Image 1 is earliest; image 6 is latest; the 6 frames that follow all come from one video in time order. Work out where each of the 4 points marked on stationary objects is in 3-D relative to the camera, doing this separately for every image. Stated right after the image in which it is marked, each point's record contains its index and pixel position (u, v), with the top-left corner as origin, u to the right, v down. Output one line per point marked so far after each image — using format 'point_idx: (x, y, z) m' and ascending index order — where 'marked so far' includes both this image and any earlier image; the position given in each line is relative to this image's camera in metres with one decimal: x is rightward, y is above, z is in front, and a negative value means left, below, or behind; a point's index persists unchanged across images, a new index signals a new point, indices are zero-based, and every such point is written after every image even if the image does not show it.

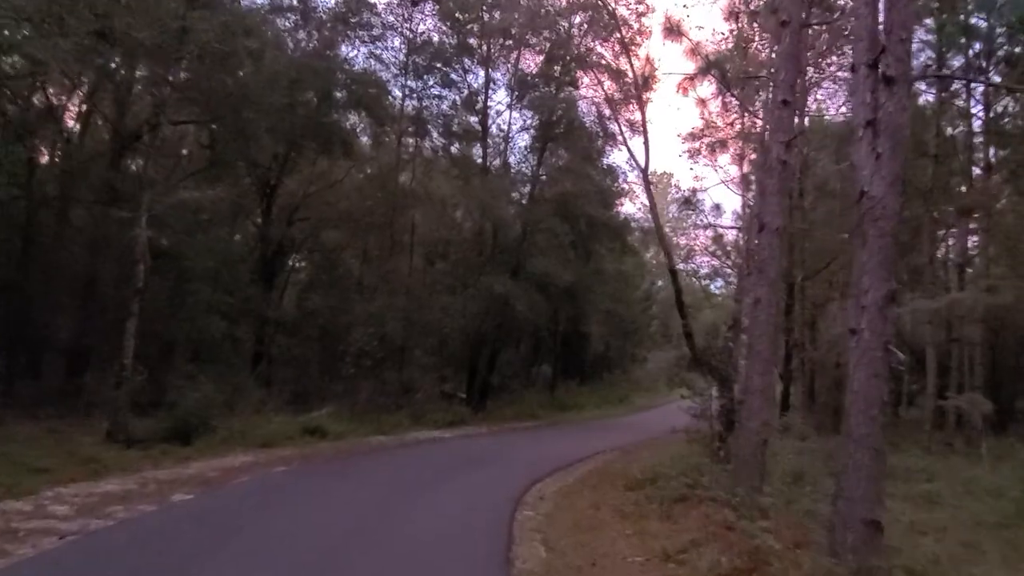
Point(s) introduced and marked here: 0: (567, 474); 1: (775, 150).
0: (+1.2, -4.1, +15.7) m
1: (+3.9, +2.1, +10.7) m
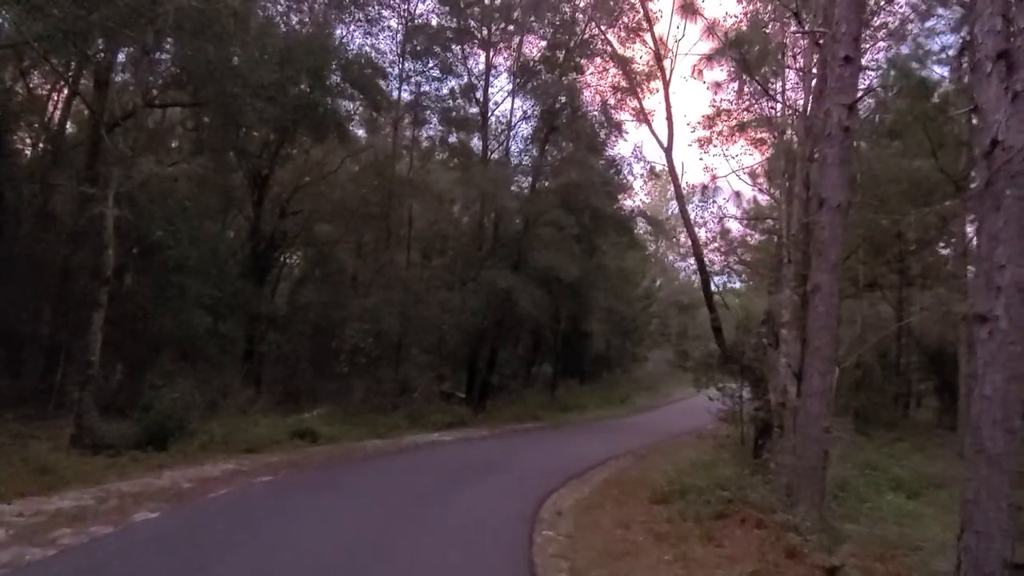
0: (+1.4, -3.9, +14.3) m
1: (+4.2, +2.2, +9.3) m
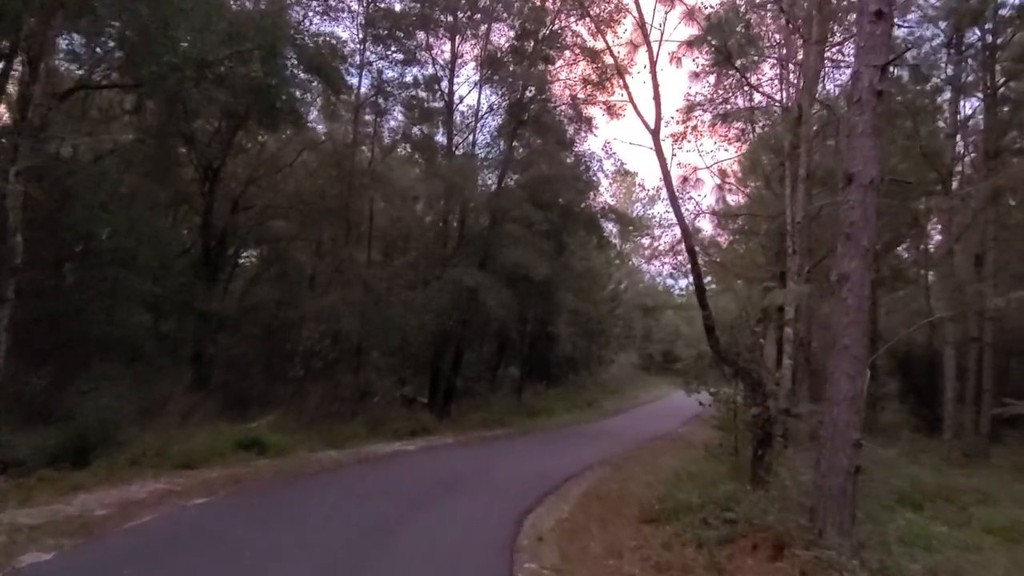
0: (+0.9, -3.8, +12.9) m
1: (+3.9, +2.3, +8.1) m
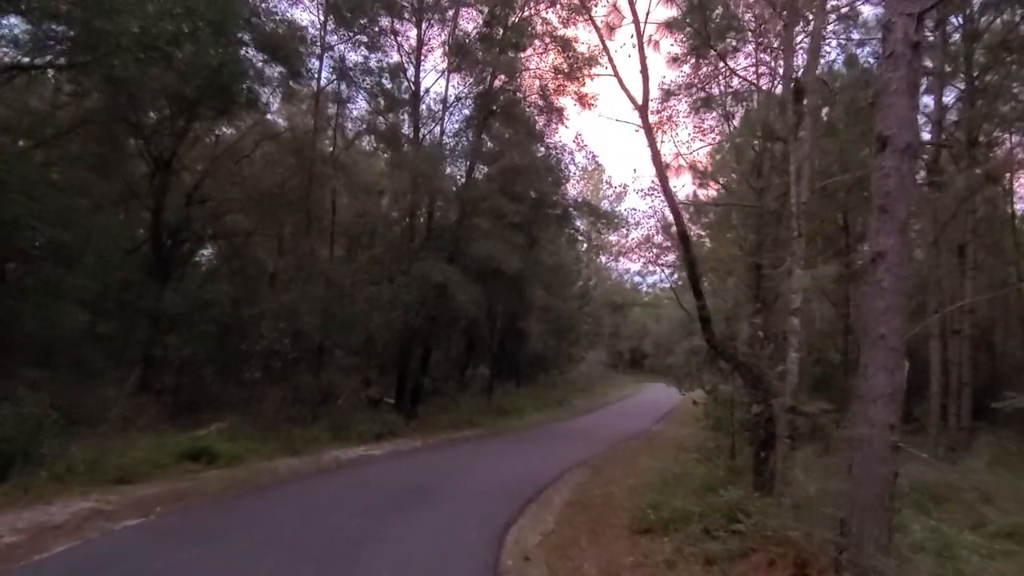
0: (+0.5, -3.6, +11.8) m
1: (+3.8, +2.5, +7.1) m
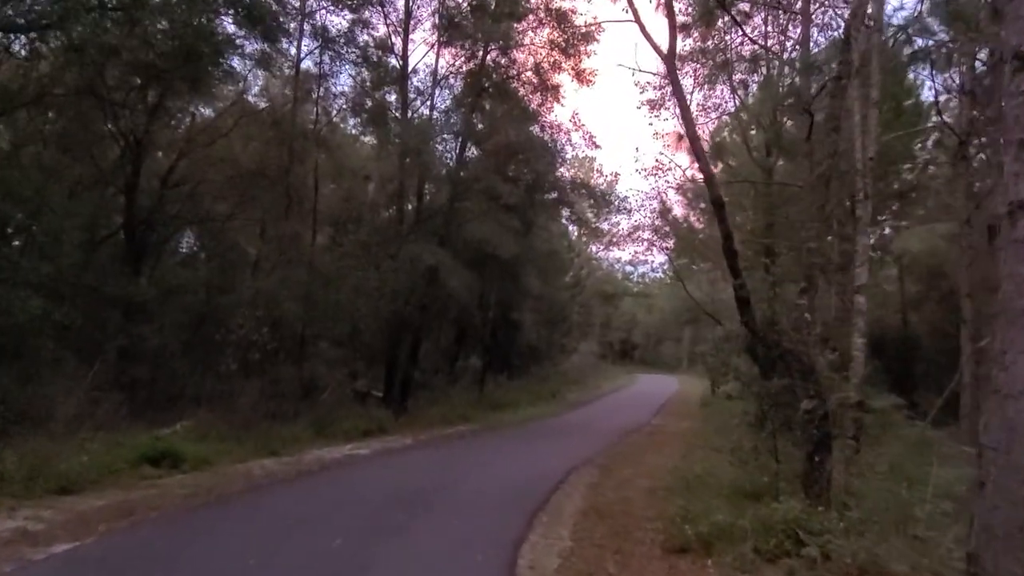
0: (+0.6, -3.3, +10.3) m
1: (+3.9, +2.8, +5.6) m
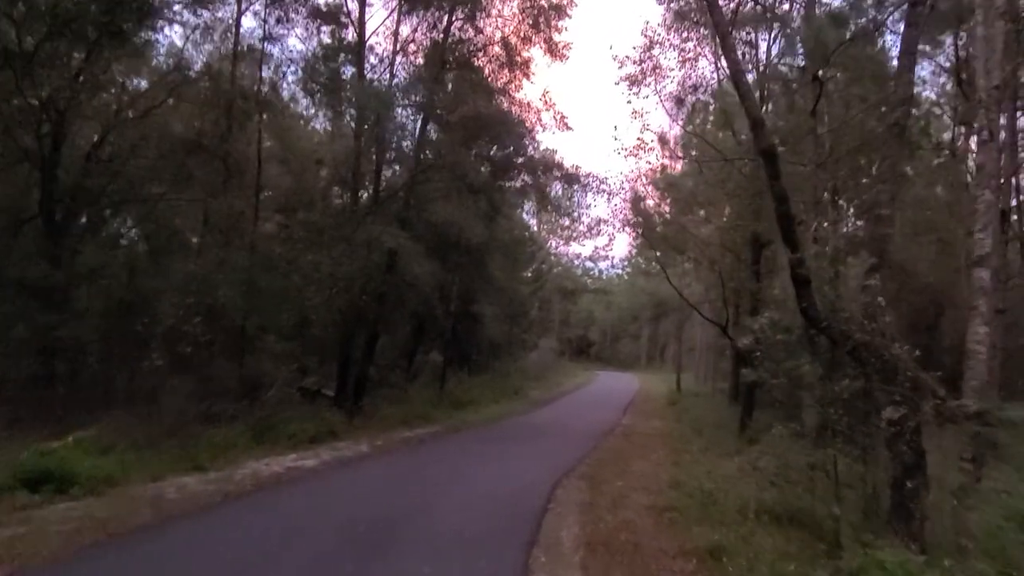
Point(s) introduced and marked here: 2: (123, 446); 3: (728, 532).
0: (+0.5, -3.0, +8.0) m
1: (+4.1, +3.0, +3.5) m
2: (-6.8, -2.8, +12.9) m
3: (+2.7, -2.9, +9.3) m
